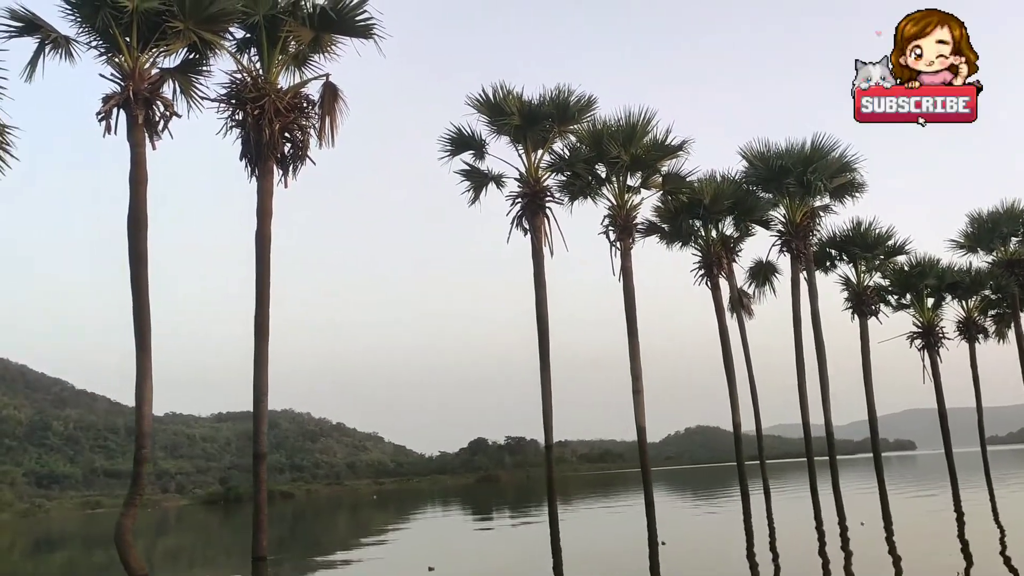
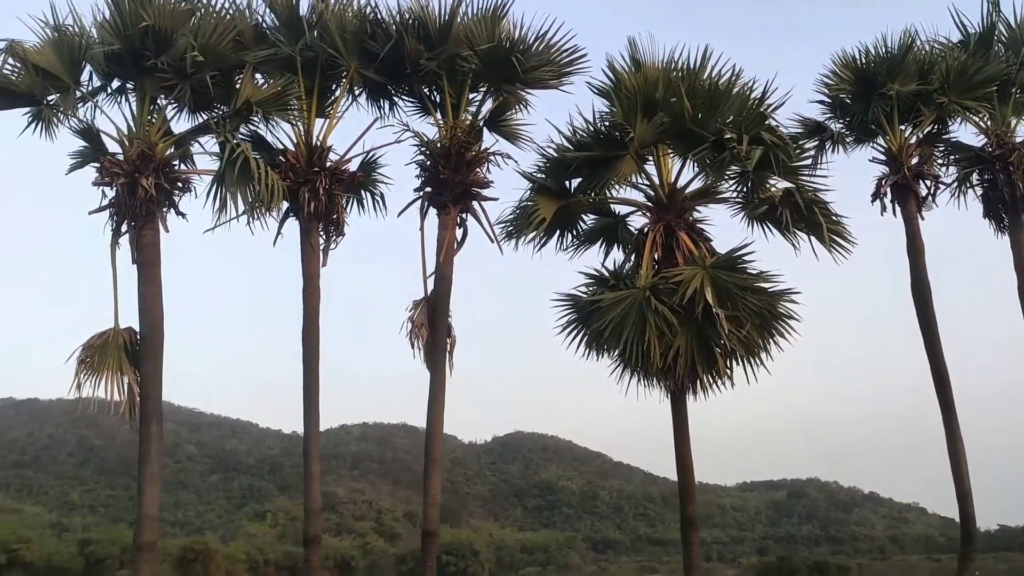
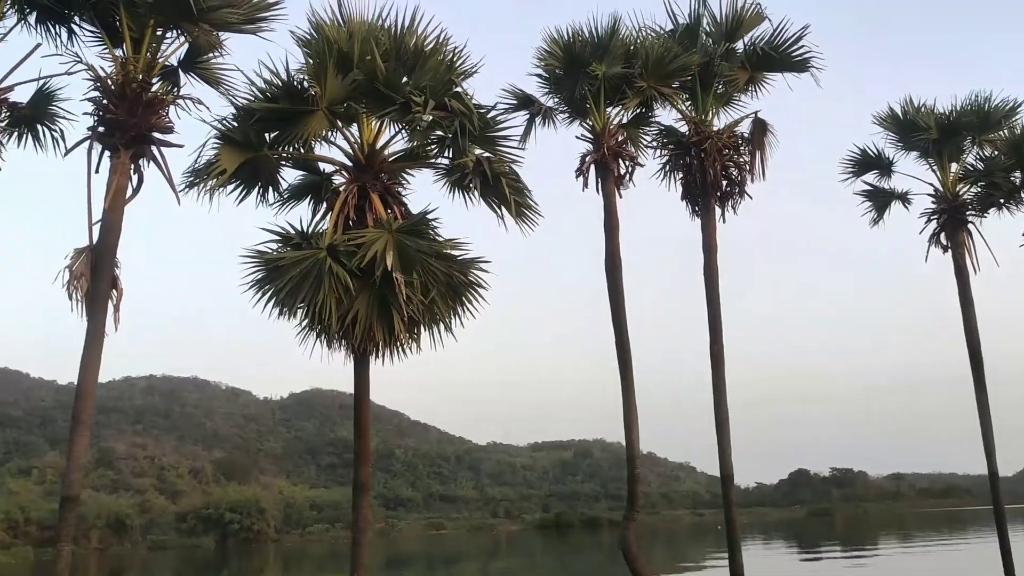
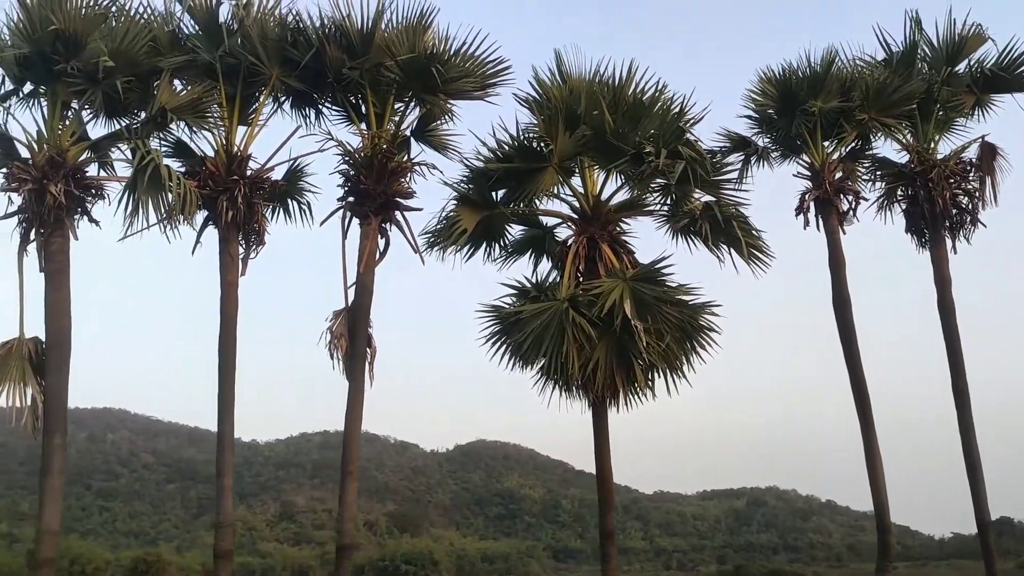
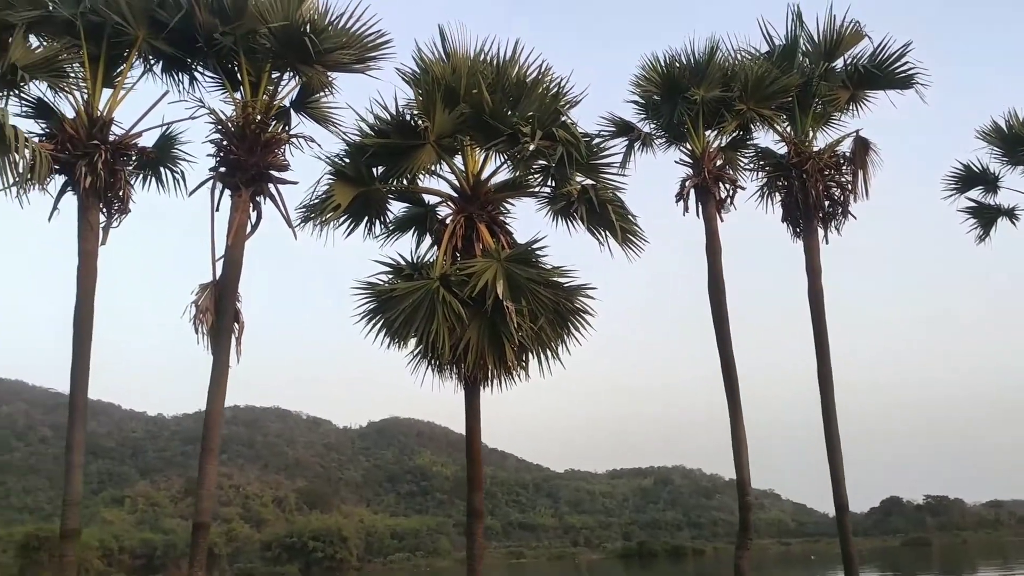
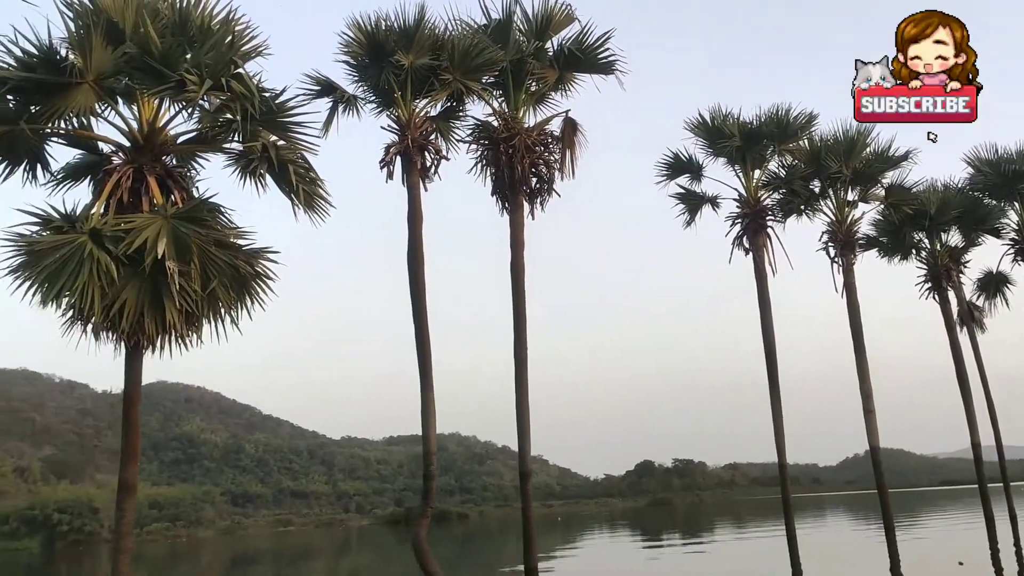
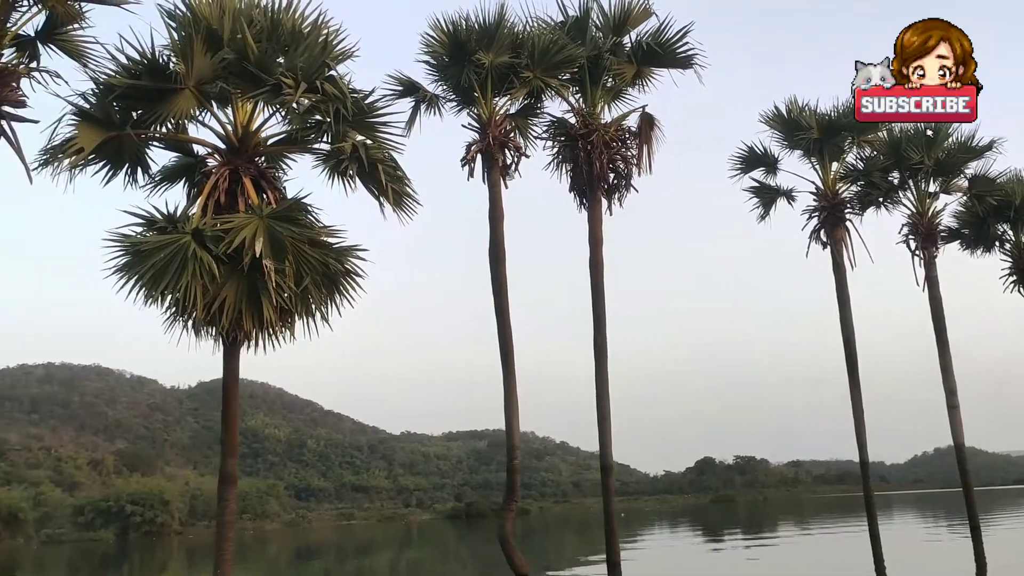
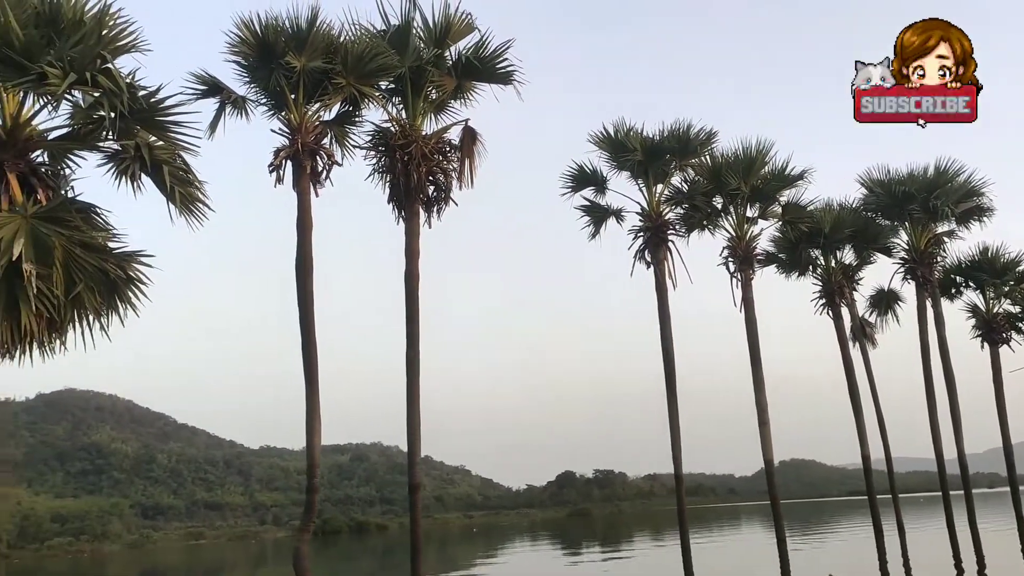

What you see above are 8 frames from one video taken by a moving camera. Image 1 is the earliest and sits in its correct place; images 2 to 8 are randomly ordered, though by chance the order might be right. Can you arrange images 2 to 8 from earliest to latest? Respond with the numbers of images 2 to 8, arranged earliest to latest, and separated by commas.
8, 6, 7, 3, 5, 4, 2
